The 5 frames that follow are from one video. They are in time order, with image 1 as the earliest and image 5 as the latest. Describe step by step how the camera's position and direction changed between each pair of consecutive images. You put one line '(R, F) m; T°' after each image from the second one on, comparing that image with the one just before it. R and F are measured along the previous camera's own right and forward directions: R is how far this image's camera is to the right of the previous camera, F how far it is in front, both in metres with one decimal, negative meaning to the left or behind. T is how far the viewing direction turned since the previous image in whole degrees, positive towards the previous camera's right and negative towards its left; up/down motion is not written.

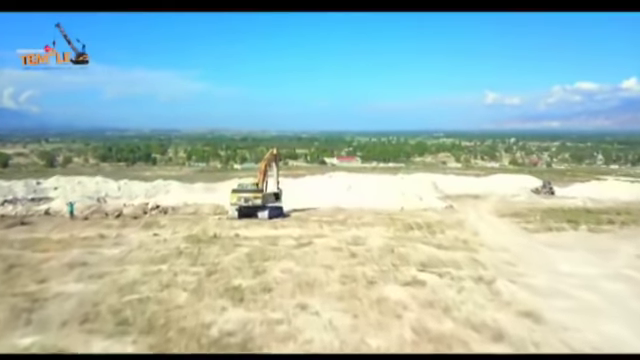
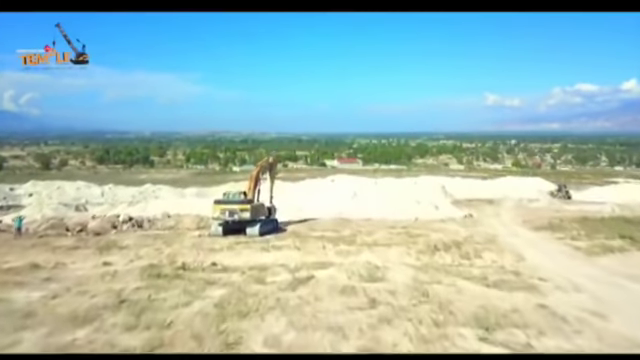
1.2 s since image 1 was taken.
(0.0, +1.2) m; 0°
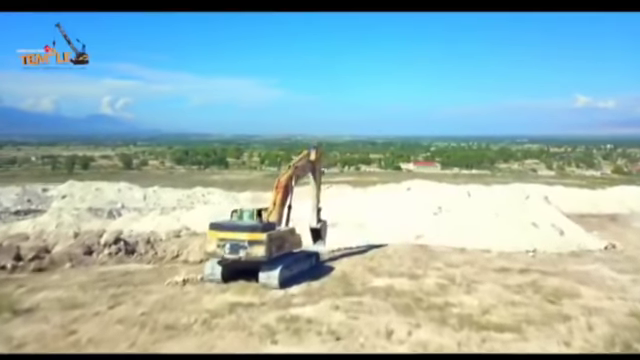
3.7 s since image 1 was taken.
(+0.1, +2.4) m; -9°
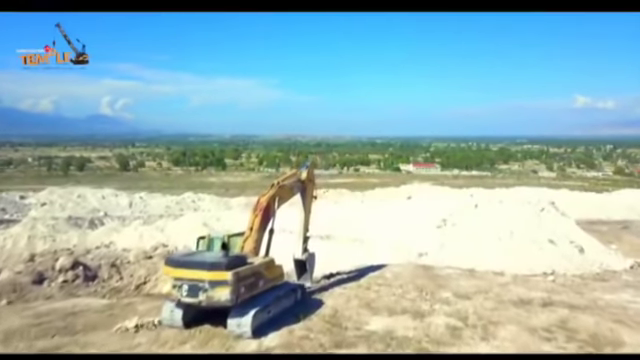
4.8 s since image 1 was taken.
(+0.1, +0.6) m; 0°
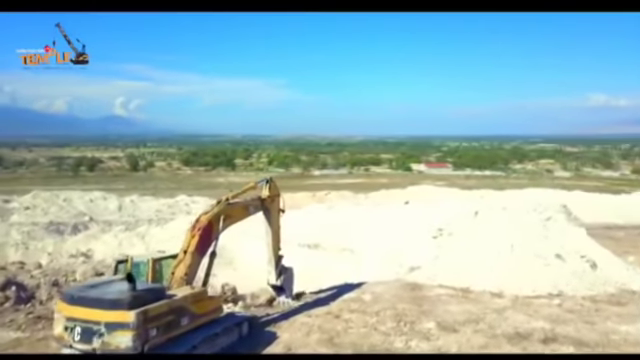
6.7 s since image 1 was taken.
(+0.4, +0.6) m; -1°
